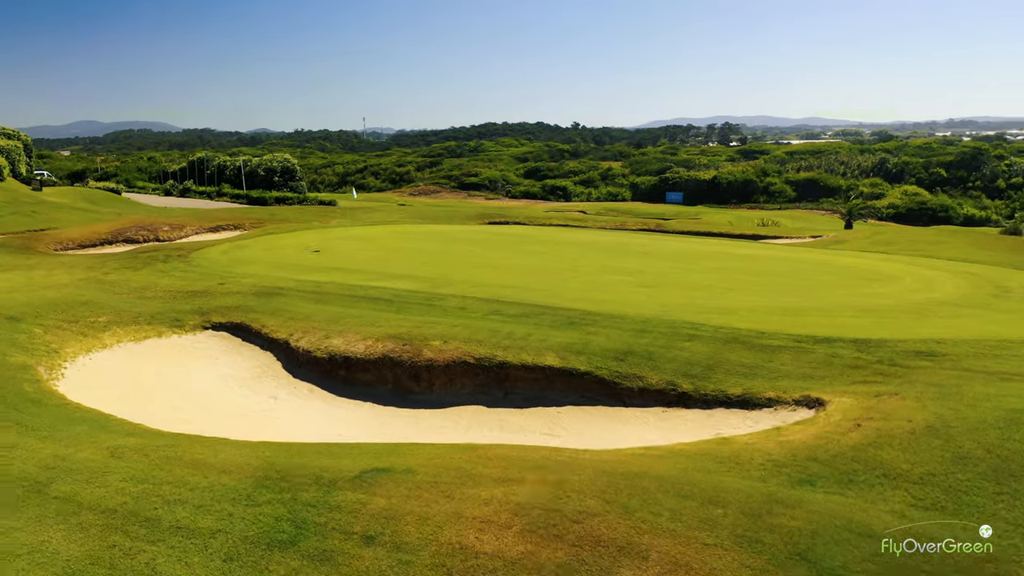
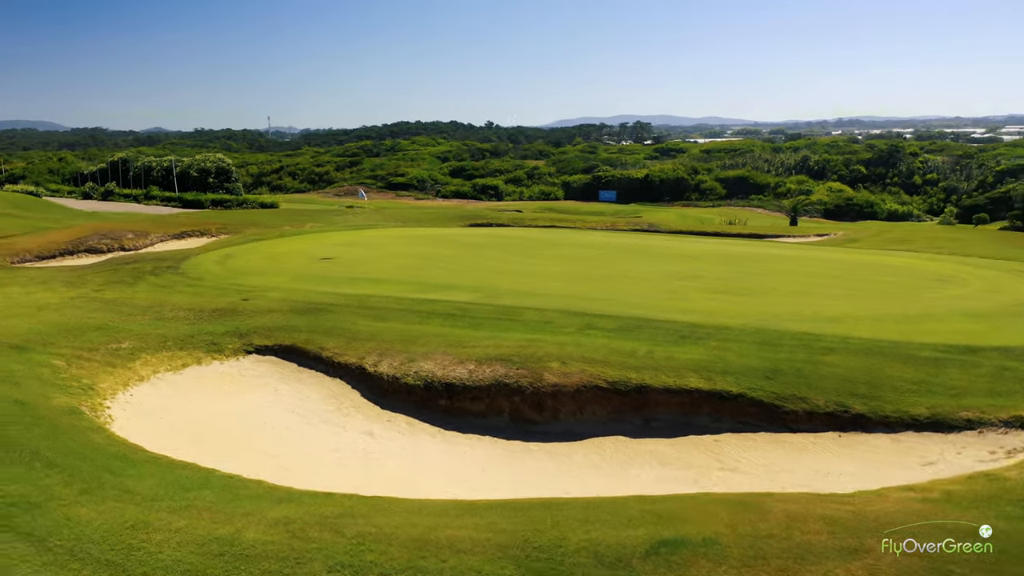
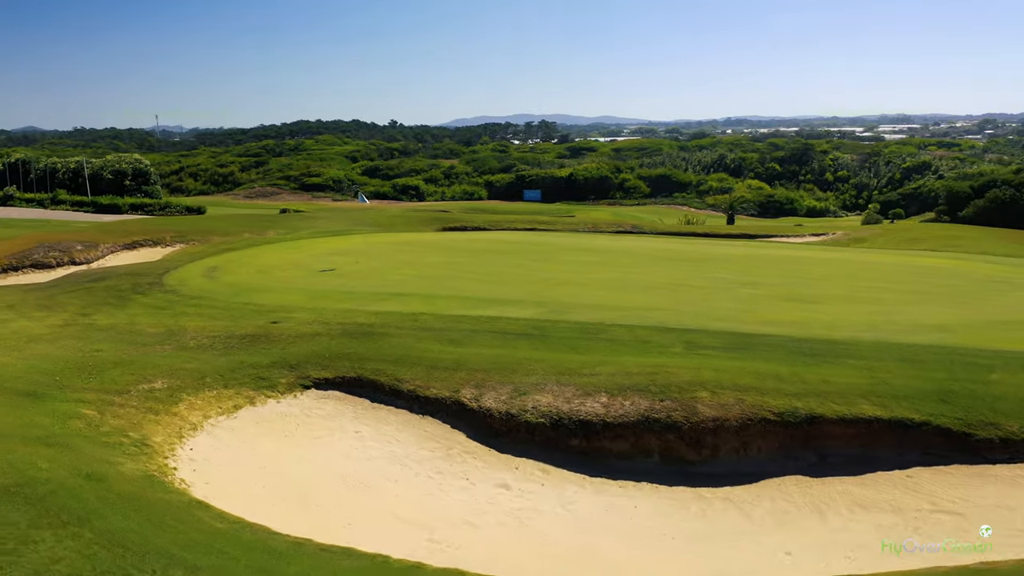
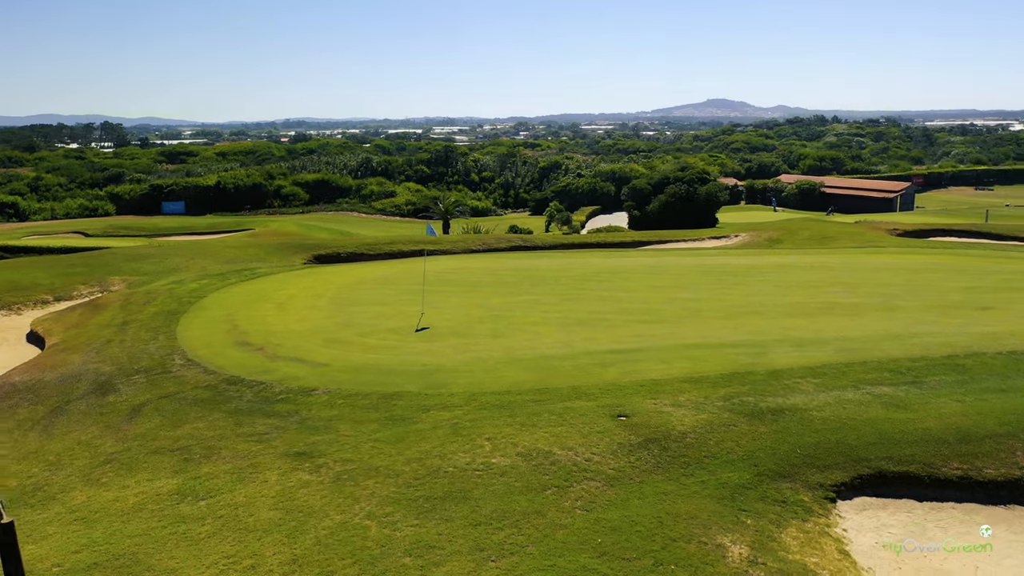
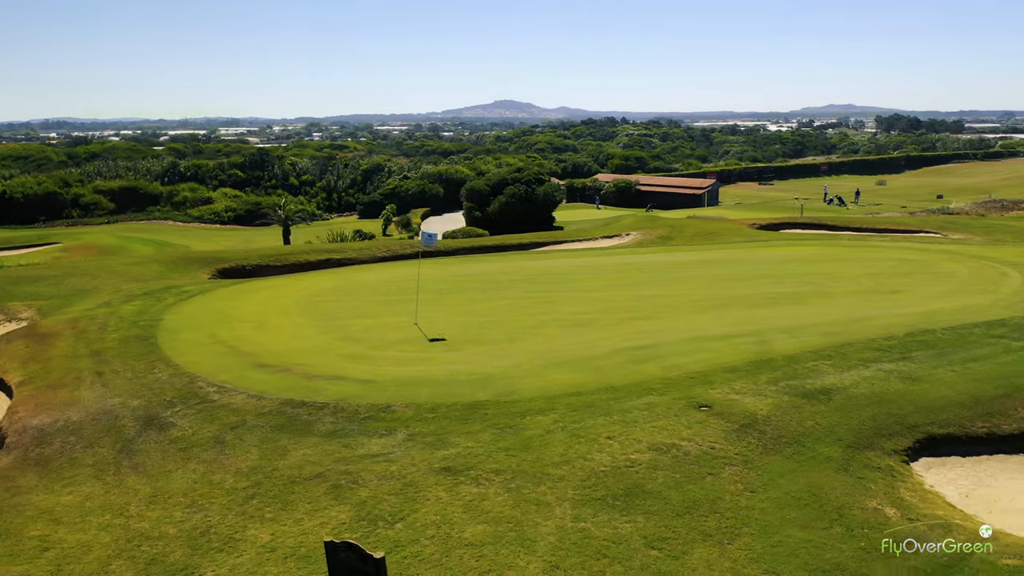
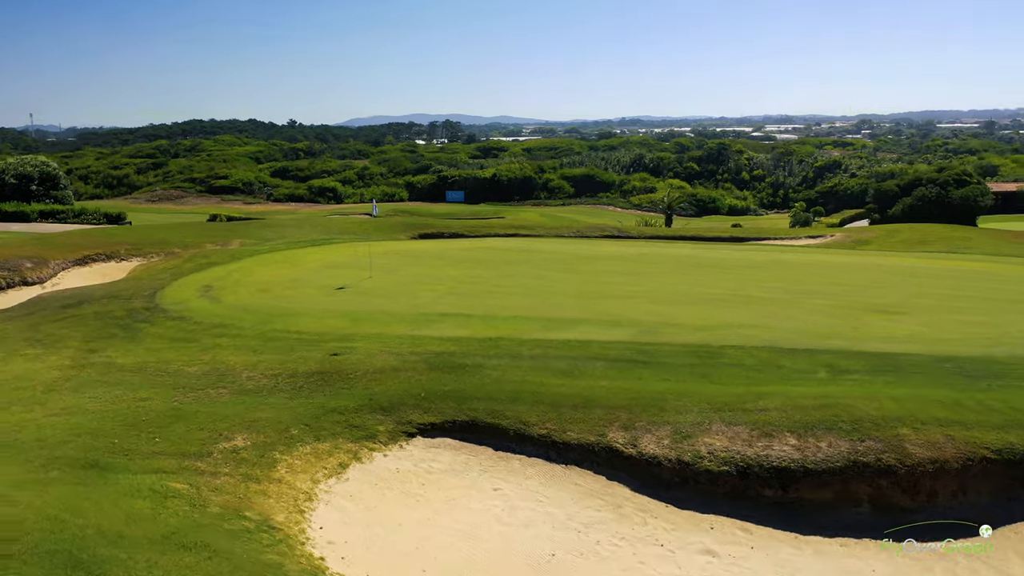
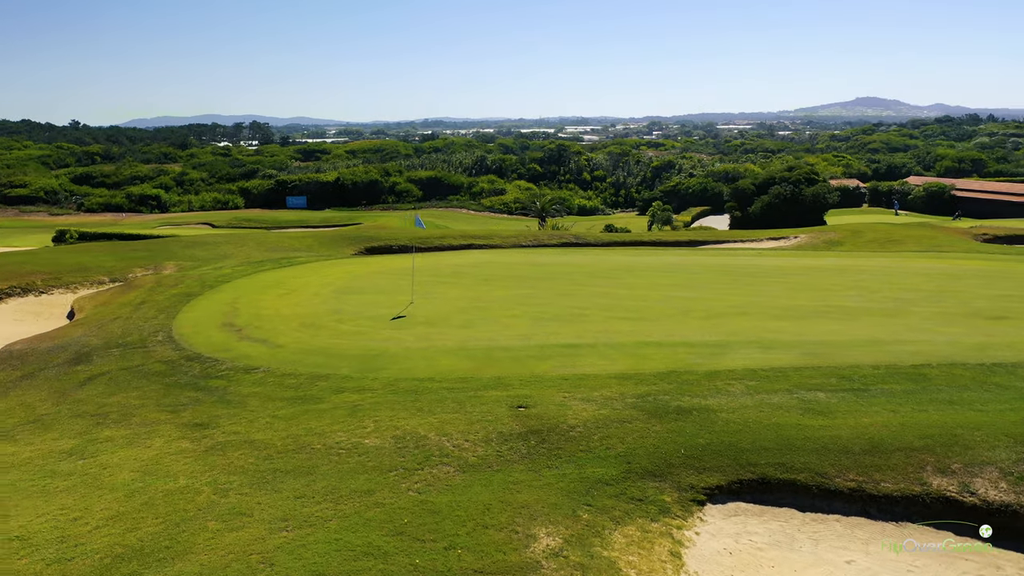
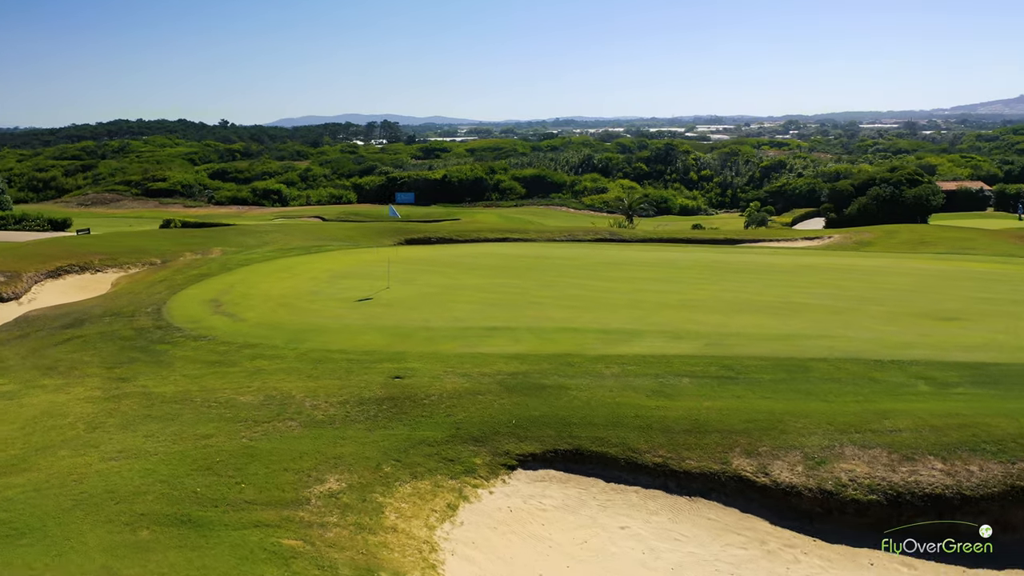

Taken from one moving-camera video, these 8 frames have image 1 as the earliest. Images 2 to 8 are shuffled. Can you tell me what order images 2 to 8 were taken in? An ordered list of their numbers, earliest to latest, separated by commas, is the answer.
2, 3, 6, 8, 7, 4, 5
